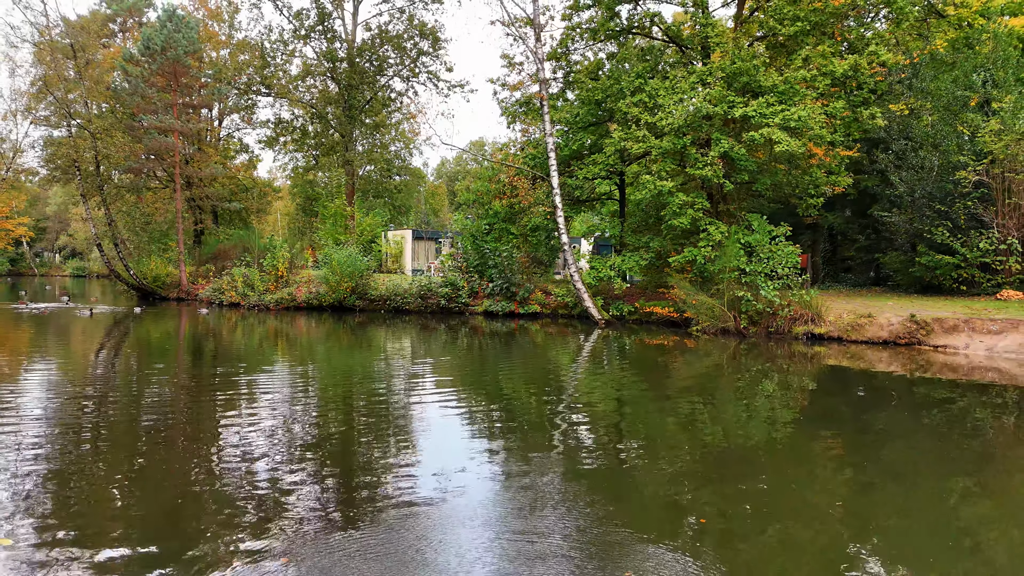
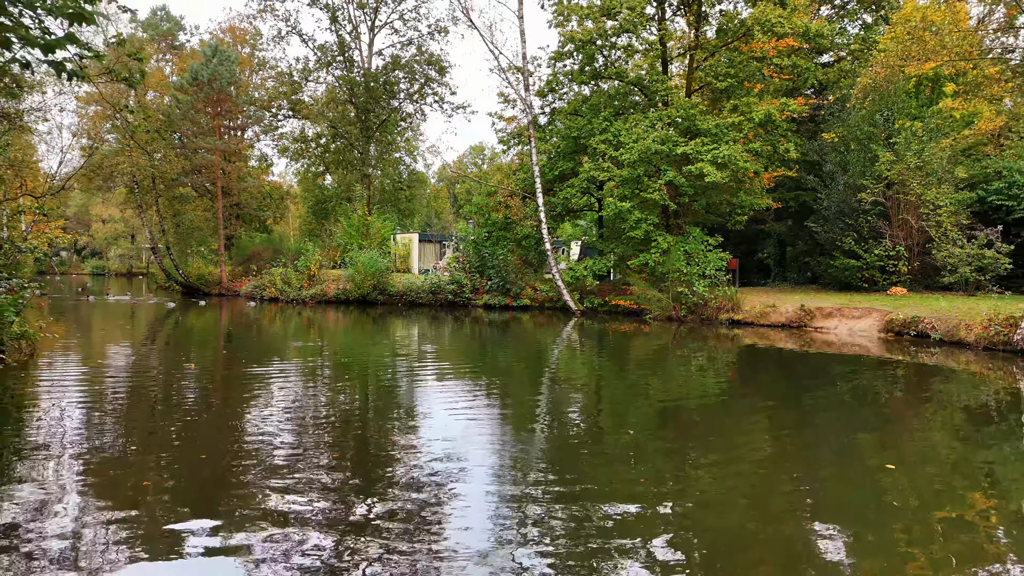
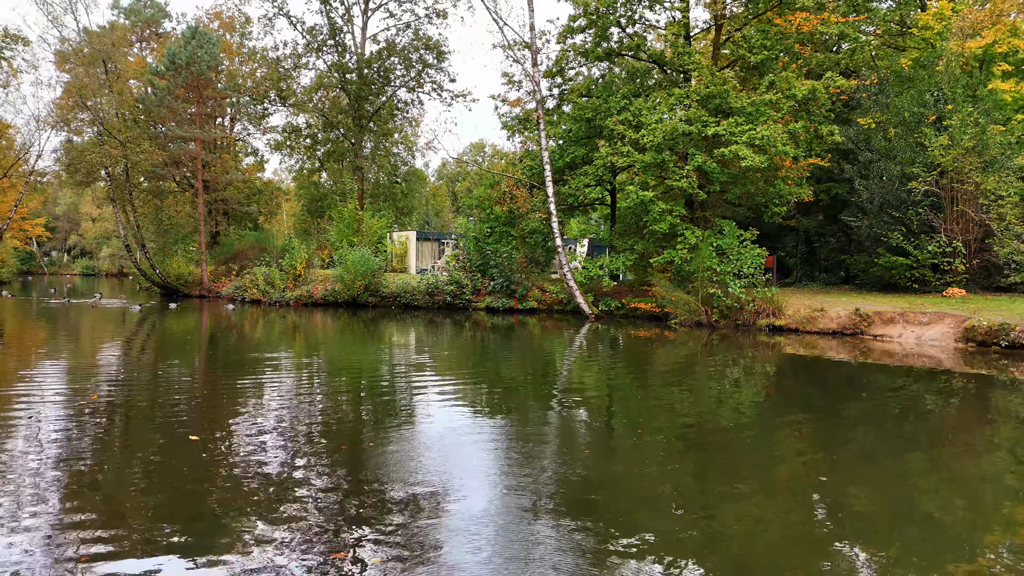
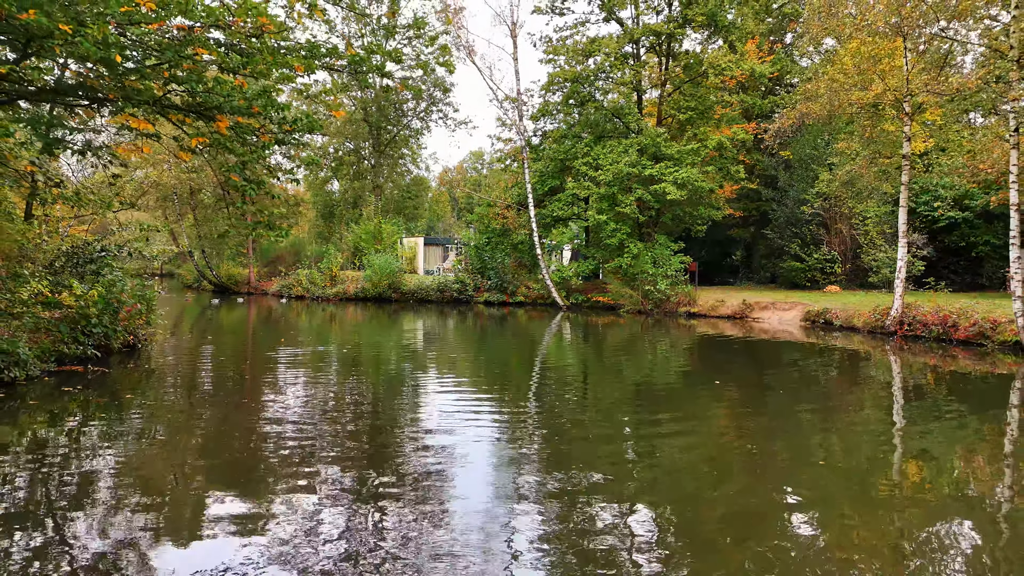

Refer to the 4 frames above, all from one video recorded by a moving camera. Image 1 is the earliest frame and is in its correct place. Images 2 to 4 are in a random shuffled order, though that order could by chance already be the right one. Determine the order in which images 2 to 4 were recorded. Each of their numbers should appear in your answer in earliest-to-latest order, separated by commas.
3, 2, 4
